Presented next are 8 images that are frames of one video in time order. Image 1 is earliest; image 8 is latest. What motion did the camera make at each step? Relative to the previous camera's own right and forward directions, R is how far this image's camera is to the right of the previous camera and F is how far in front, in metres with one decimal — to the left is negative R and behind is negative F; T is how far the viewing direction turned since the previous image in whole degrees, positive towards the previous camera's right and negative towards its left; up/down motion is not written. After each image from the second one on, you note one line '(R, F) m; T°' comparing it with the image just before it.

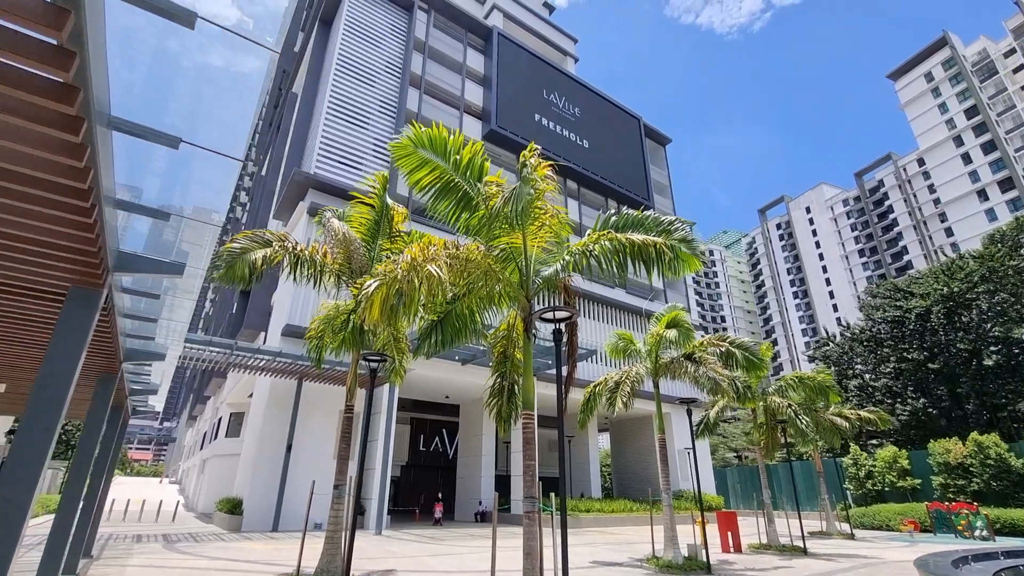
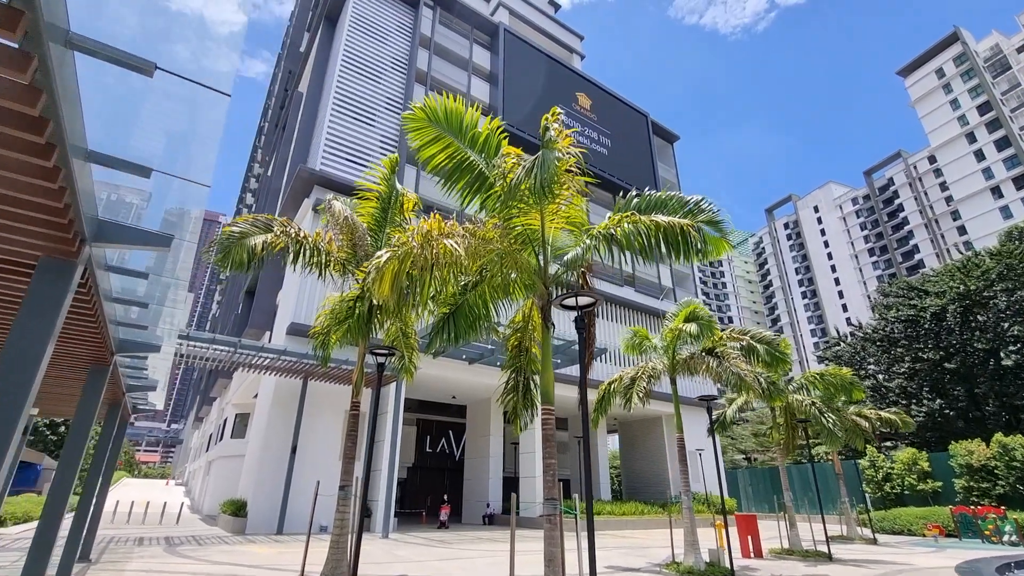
(-0.2, +0.4) m; -1°
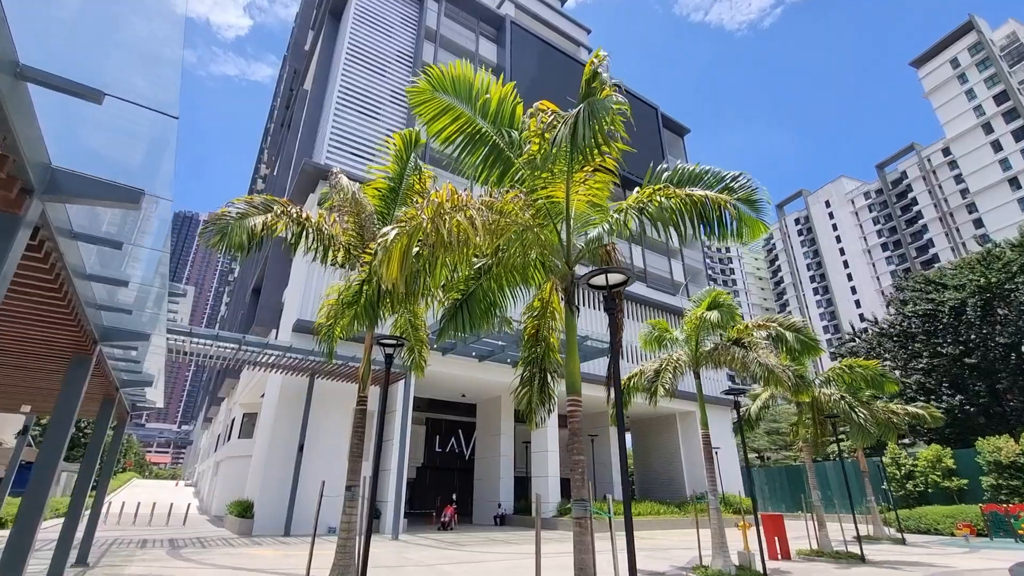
(-0.2, +0.5) m; -1°
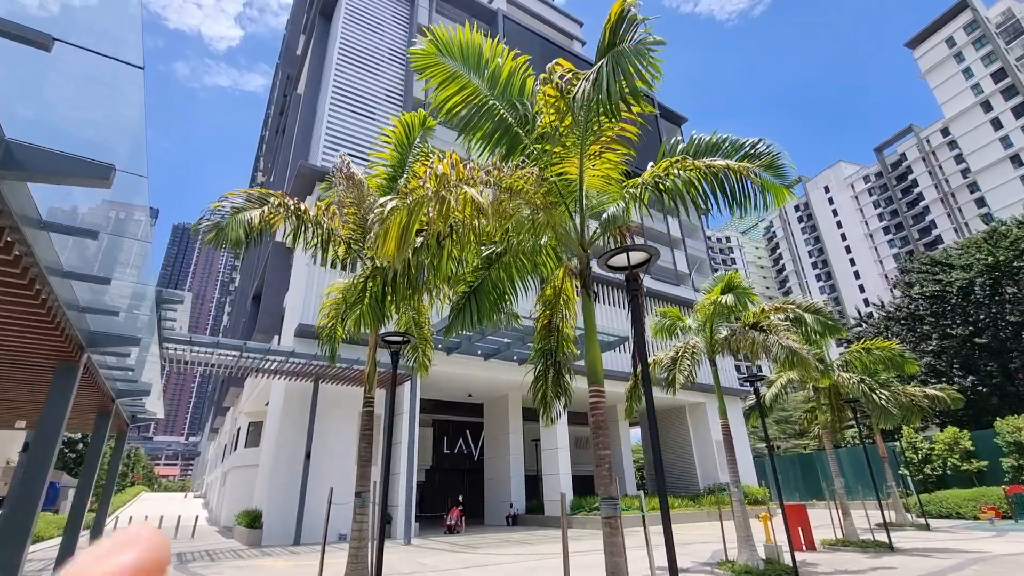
(-0.1, +0.3) m; 0°
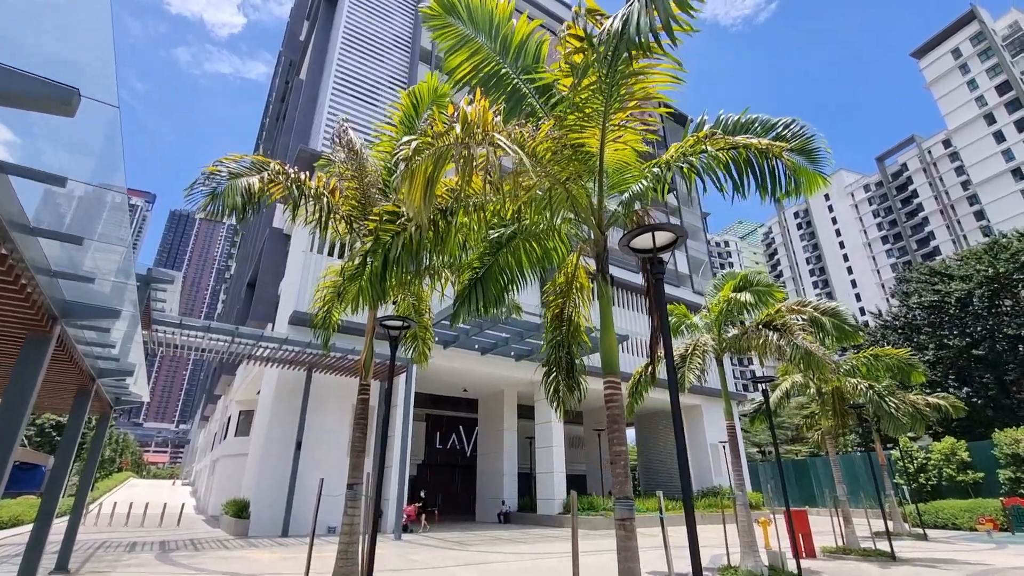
(-0.1, +0.3) m; 0°
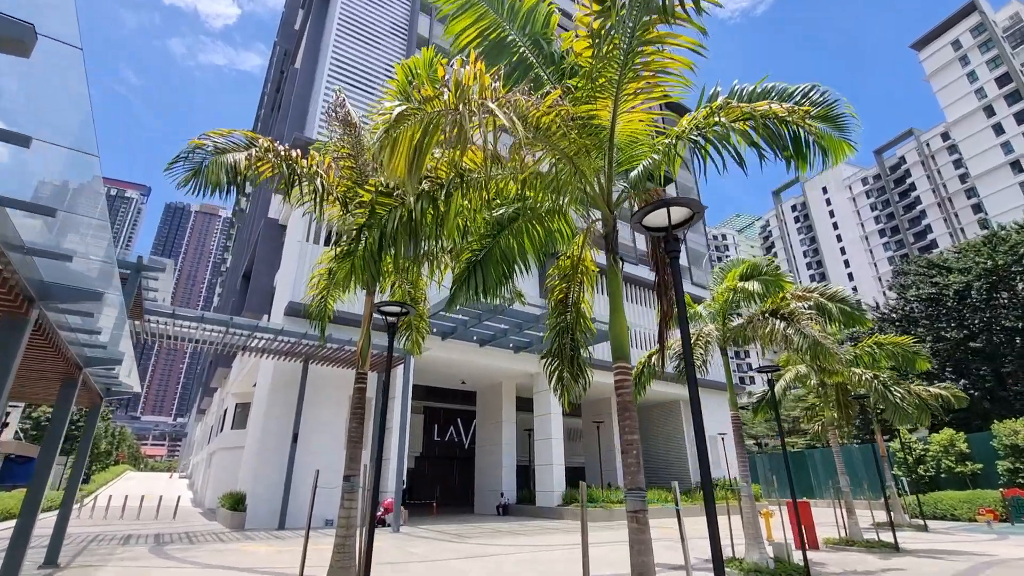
(-0.1, +0.2) m; 0°
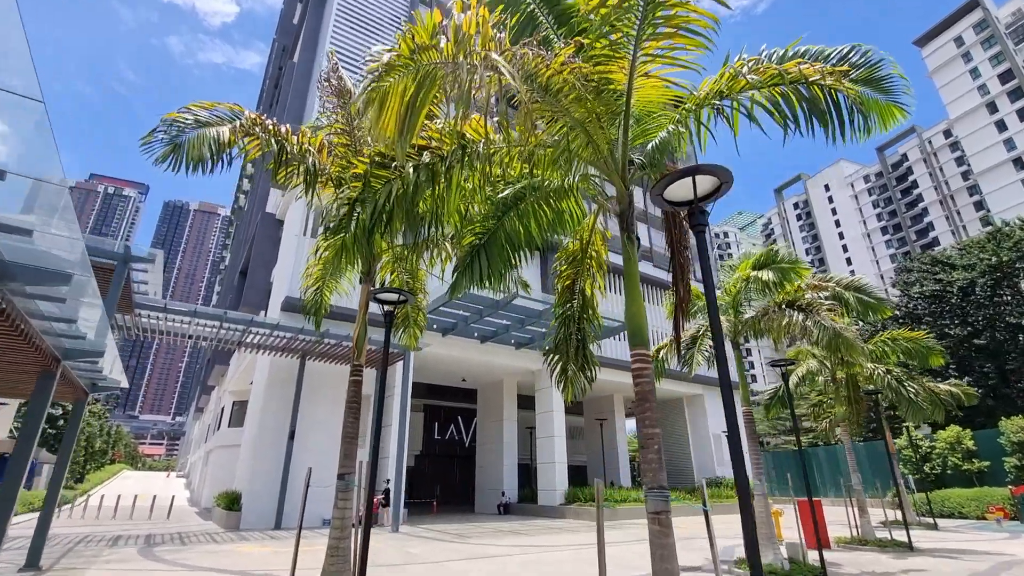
(-0.1, +0.4) m; 0°
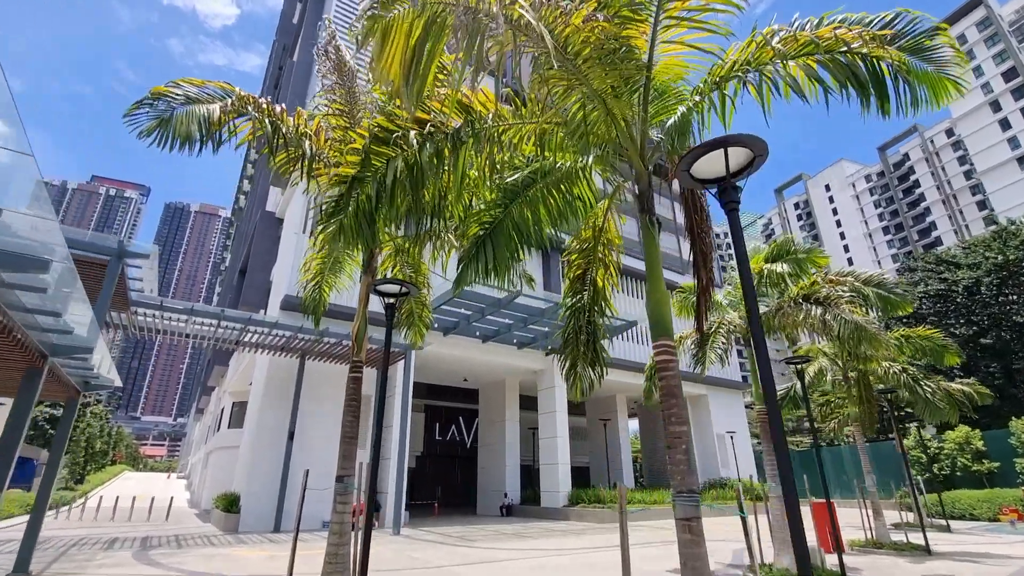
(-0.1, +0.3) m; 0°
